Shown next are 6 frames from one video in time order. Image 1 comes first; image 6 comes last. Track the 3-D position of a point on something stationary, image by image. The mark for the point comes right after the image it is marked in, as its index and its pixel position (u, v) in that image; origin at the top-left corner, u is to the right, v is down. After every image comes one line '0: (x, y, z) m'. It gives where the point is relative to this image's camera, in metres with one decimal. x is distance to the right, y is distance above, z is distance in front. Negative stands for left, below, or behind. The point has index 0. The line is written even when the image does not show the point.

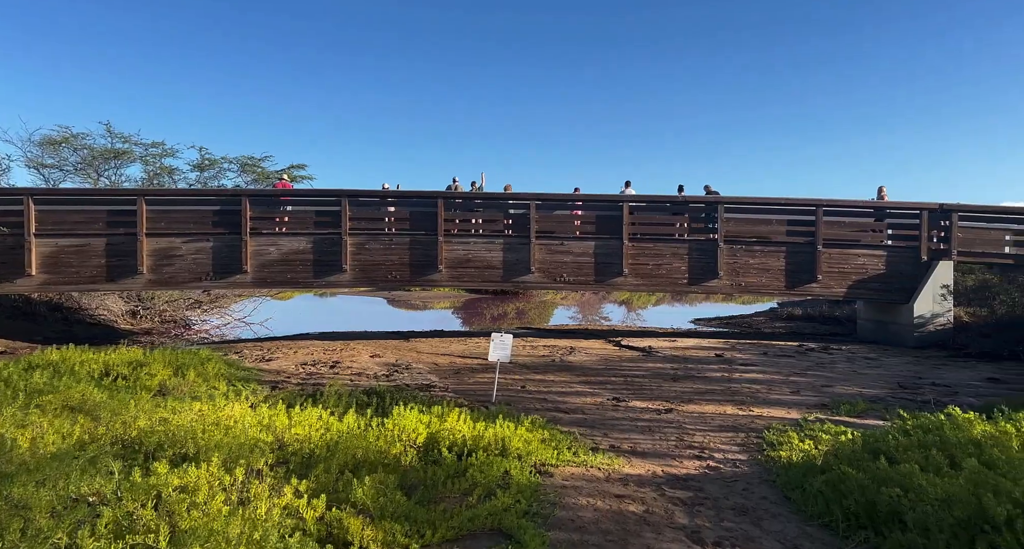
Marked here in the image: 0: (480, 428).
0: (-0.3, -1.2, +5.0) m
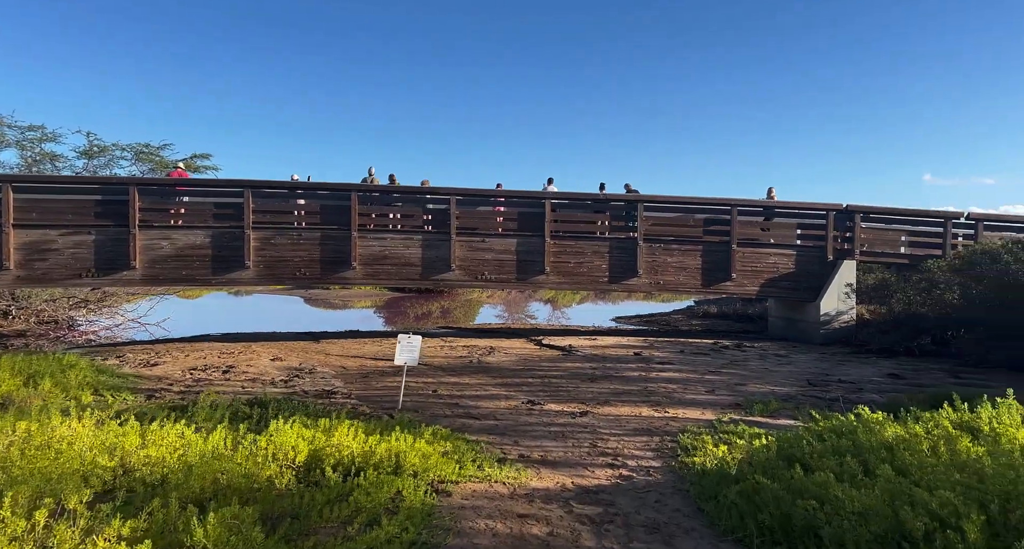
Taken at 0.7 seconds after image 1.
0: (-1.0, -1.2, +4.5) m
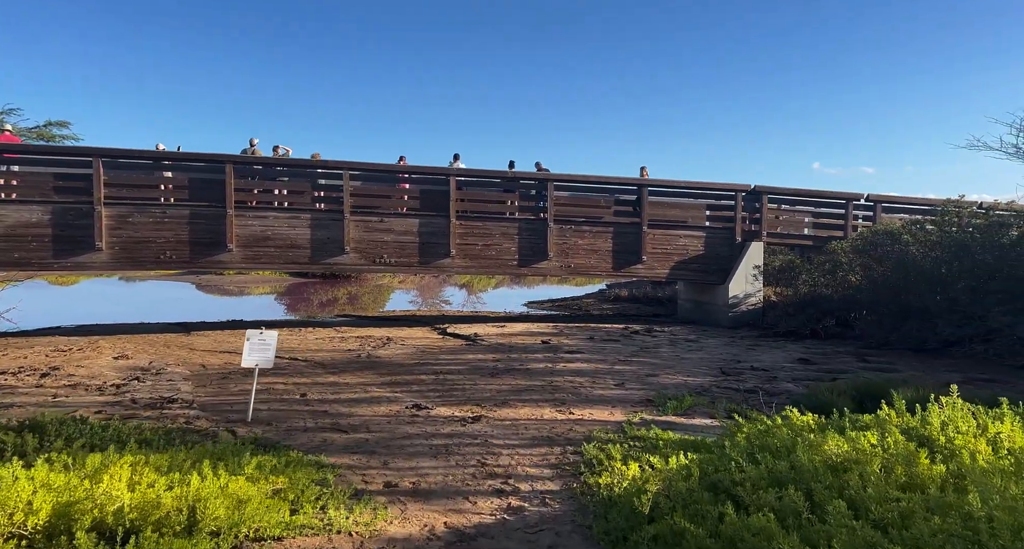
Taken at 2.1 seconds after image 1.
0: (-1.8, -1.1, +3.2) m
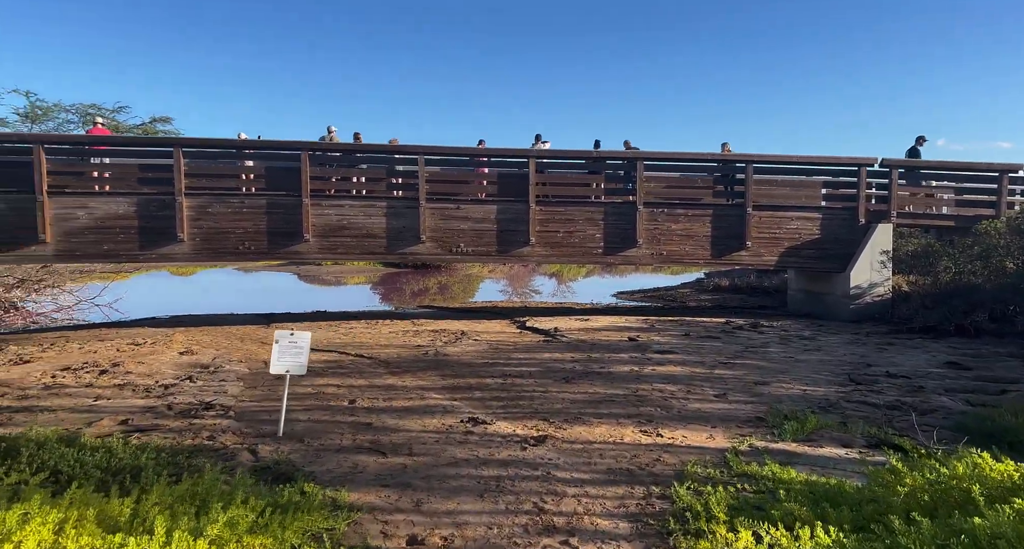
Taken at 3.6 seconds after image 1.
0: (-1.6, -1.1, +2.4) m
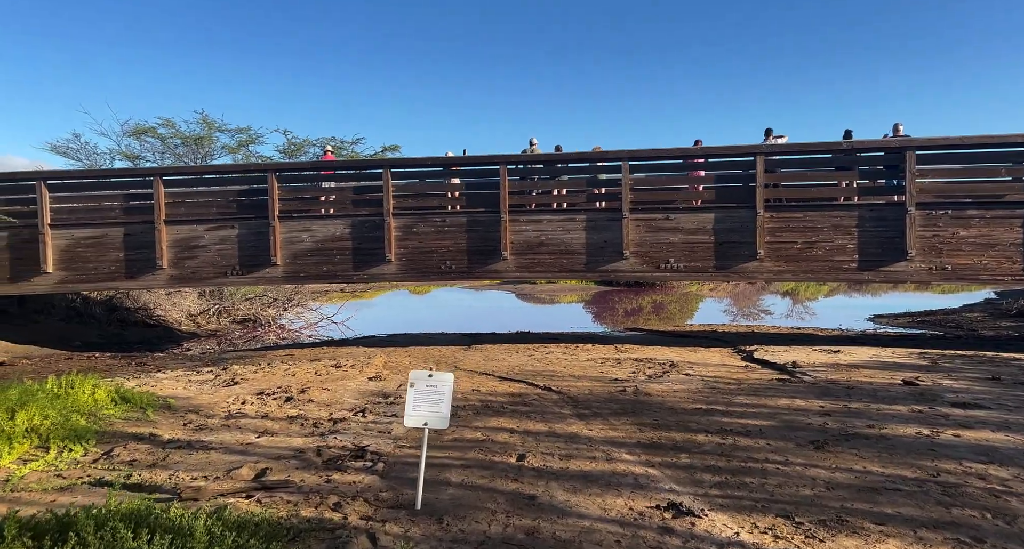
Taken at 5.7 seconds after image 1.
0: (-1.2, -1.1, +1.4) m
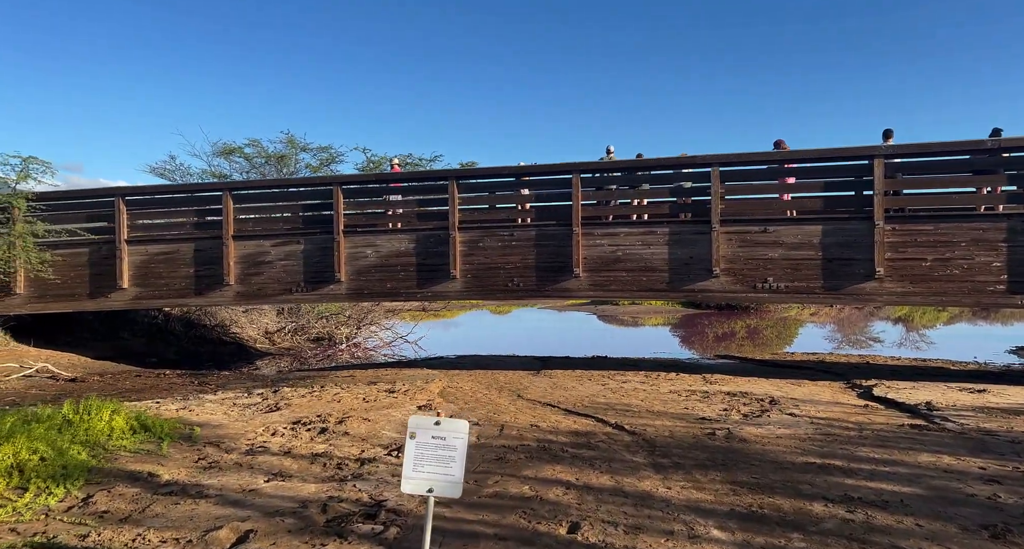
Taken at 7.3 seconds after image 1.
0: (-1.3, -1.1, +0.5) m
